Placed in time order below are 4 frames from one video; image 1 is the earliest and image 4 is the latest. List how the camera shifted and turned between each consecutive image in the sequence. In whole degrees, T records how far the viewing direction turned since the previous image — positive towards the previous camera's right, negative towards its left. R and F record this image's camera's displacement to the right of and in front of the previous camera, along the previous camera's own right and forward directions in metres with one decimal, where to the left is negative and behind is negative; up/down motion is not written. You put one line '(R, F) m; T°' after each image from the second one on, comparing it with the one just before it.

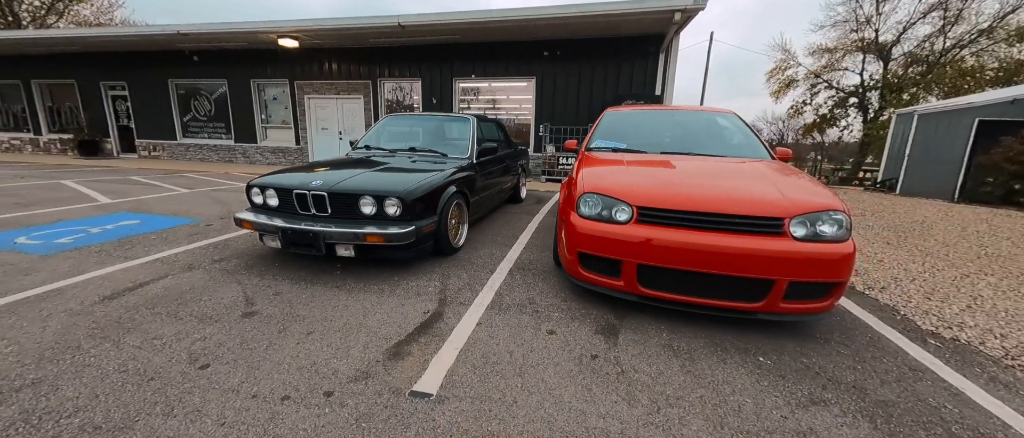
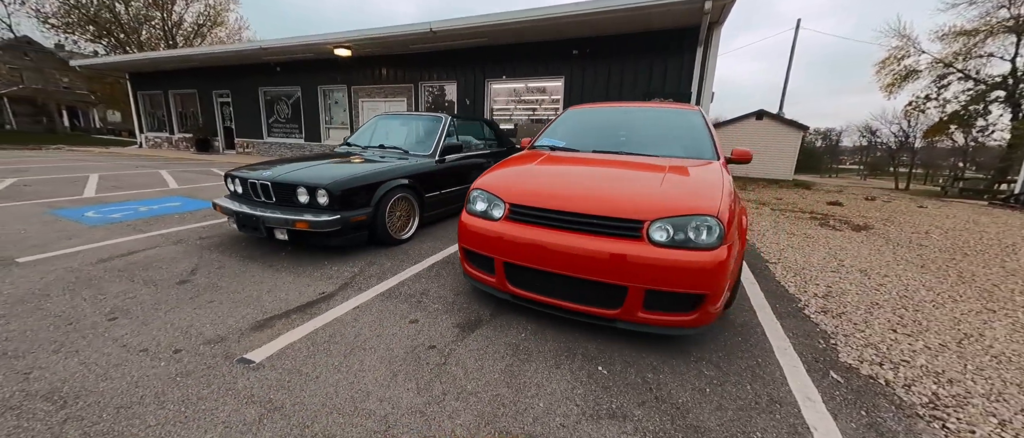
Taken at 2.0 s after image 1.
(+1.1, +0.1) m; -10°
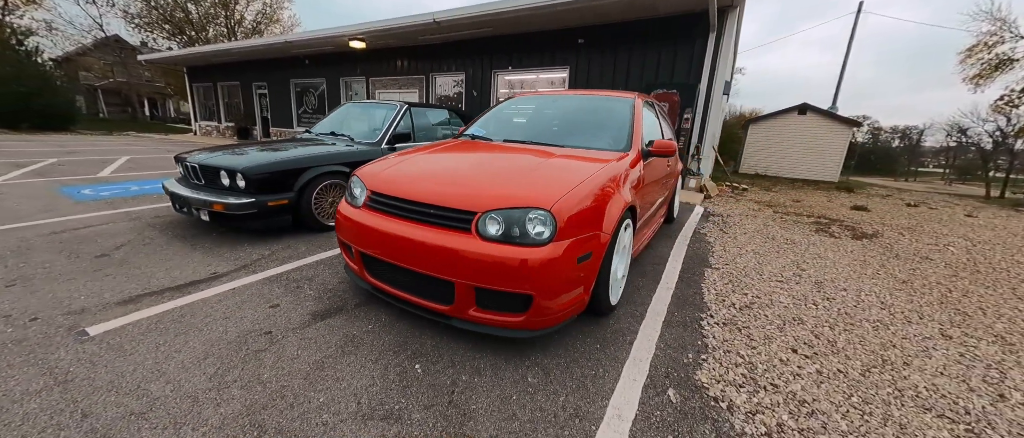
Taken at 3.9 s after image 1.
(+1.0, +0.2) m; -5°
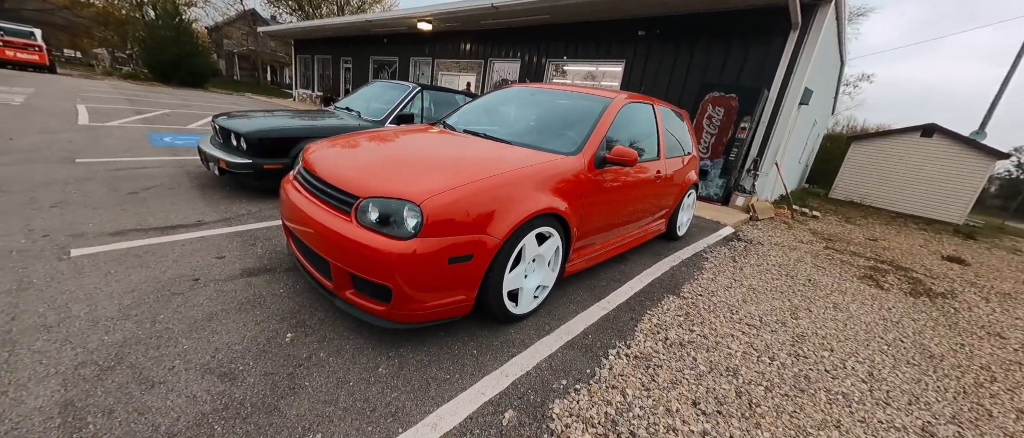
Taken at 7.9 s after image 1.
(+0.8, +0.1) m; -10°
